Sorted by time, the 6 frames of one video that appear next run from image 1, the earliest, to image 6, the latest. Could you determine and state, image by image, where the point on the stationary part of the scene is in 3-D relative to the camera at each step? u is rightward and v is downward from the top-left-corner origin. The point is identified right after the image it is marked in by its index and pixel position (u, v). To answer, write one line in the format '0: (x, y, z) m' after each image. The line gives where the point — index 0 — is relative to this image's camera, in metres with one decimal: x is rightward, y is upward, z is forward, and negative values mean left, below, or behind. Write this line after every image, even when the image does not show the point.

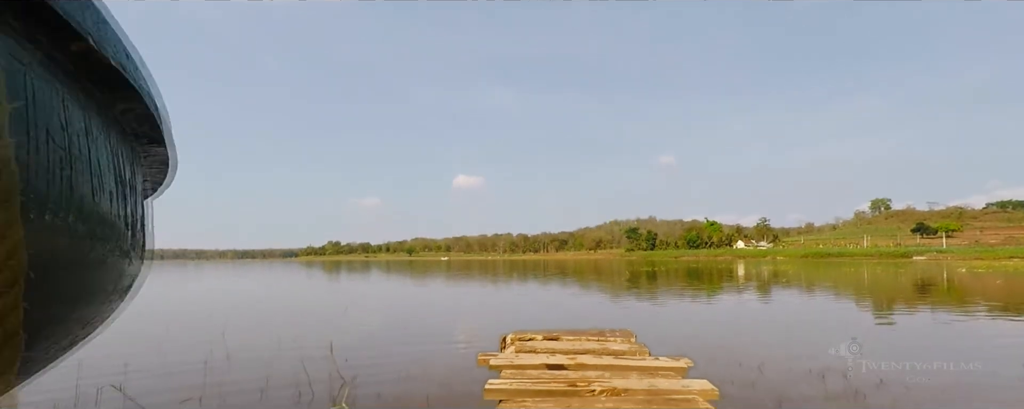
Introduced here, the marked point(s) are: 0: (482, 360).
0: (-0.3, -1.7, +5.2) m
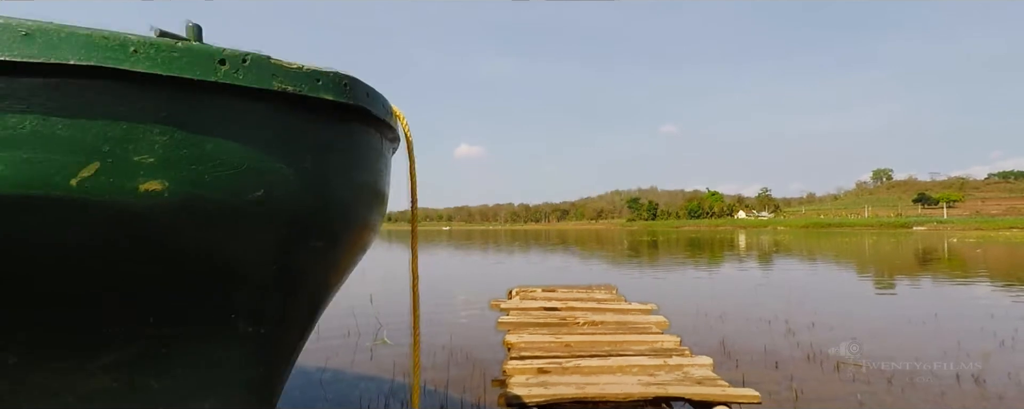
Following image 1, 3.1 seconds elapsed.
0: (-0.3, -1.4, +6.7) m
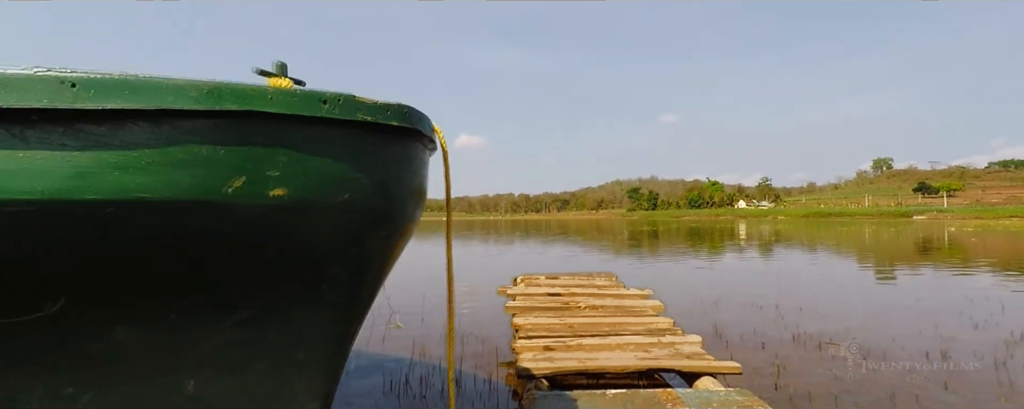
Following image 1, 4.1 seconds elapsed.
0: (-0.2, -1.3, +7.1) m
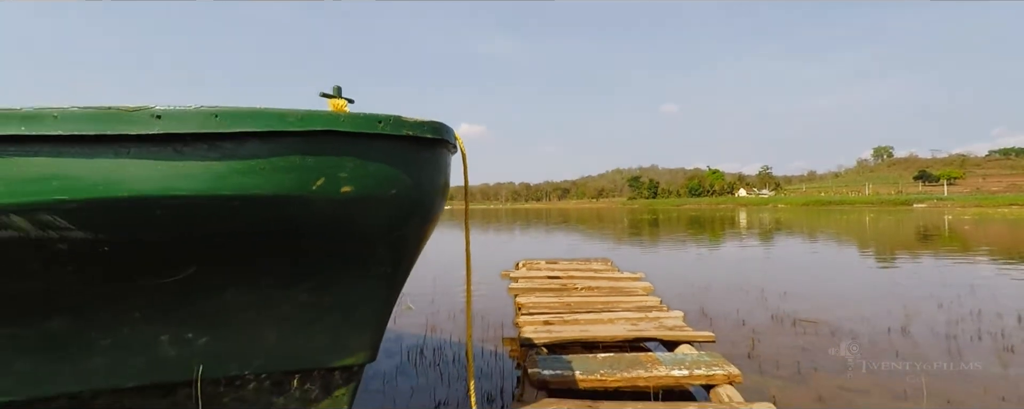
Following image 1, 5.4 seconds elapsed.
0: (-0.1, -1.2, +7.7) m
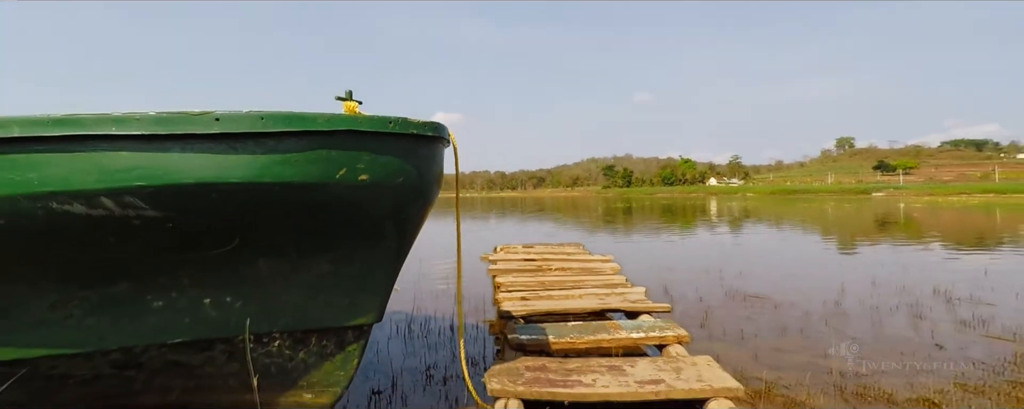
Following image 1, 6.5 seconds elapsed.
0: (-0.5, -0.9, +8.3) m
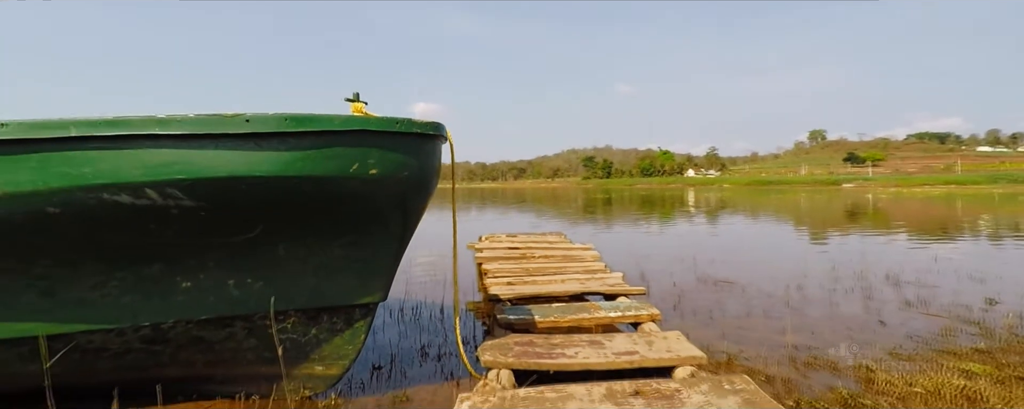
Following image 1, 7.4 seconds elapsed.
0: (-0.8, -0.8, +8.6) m
